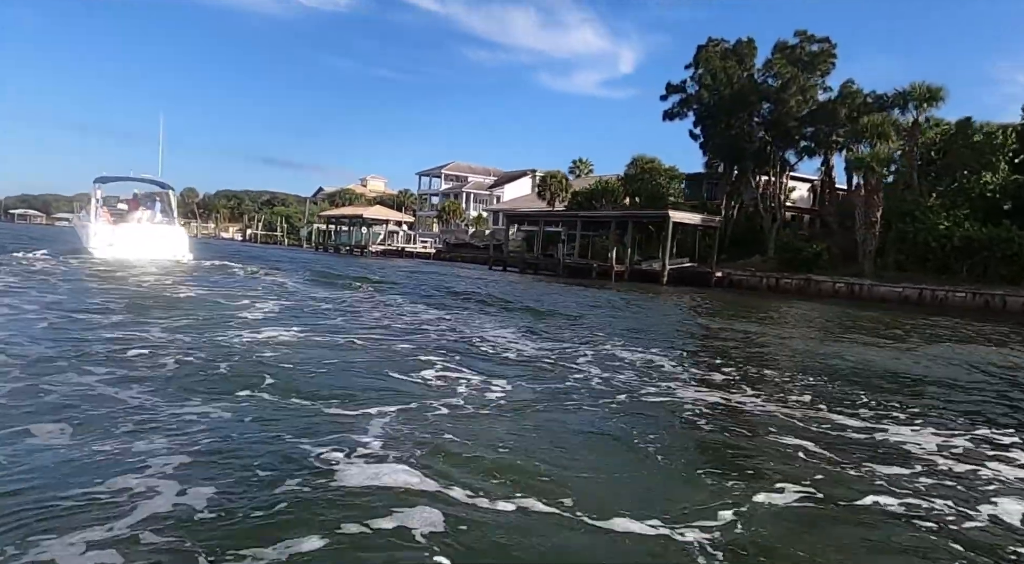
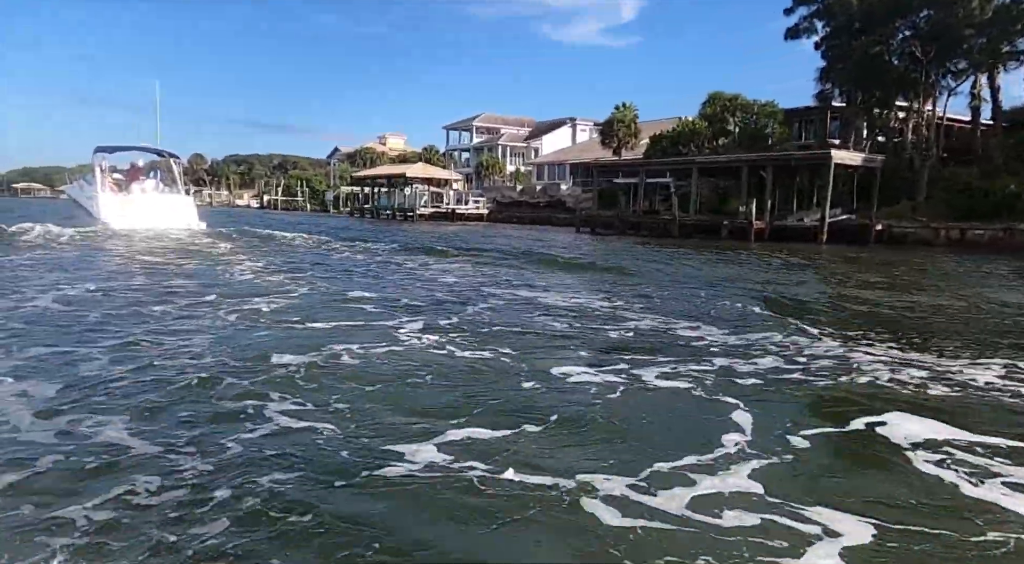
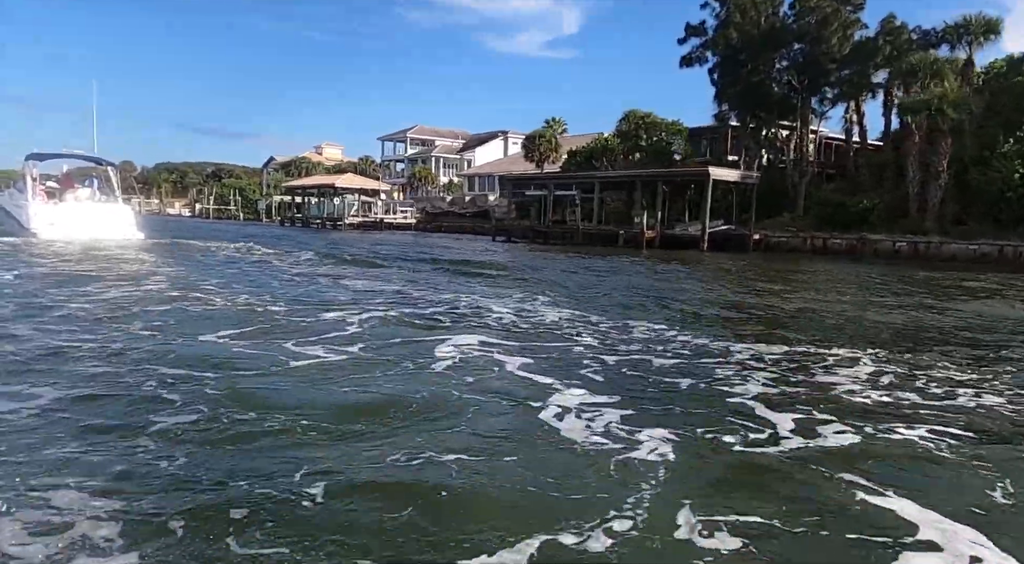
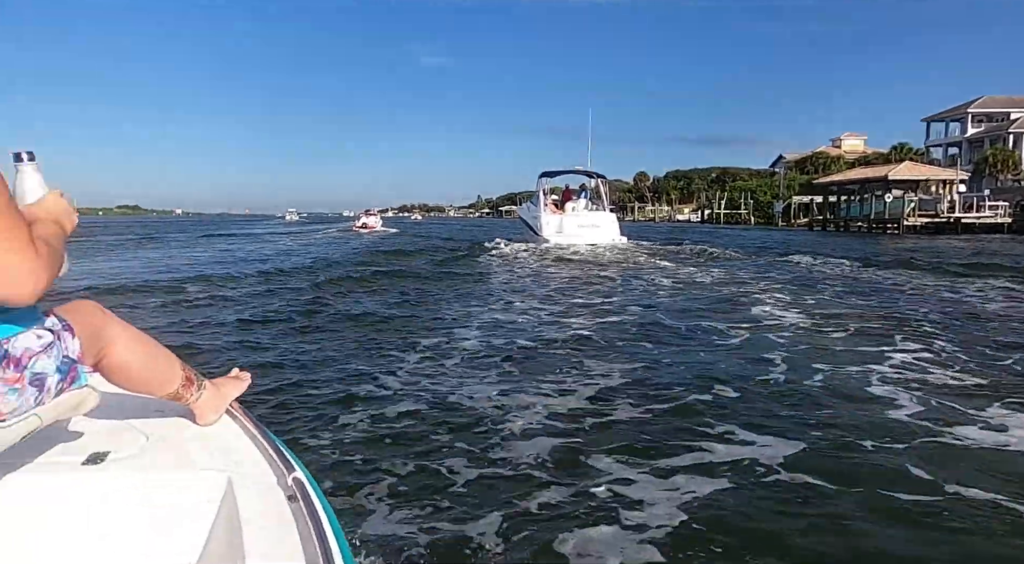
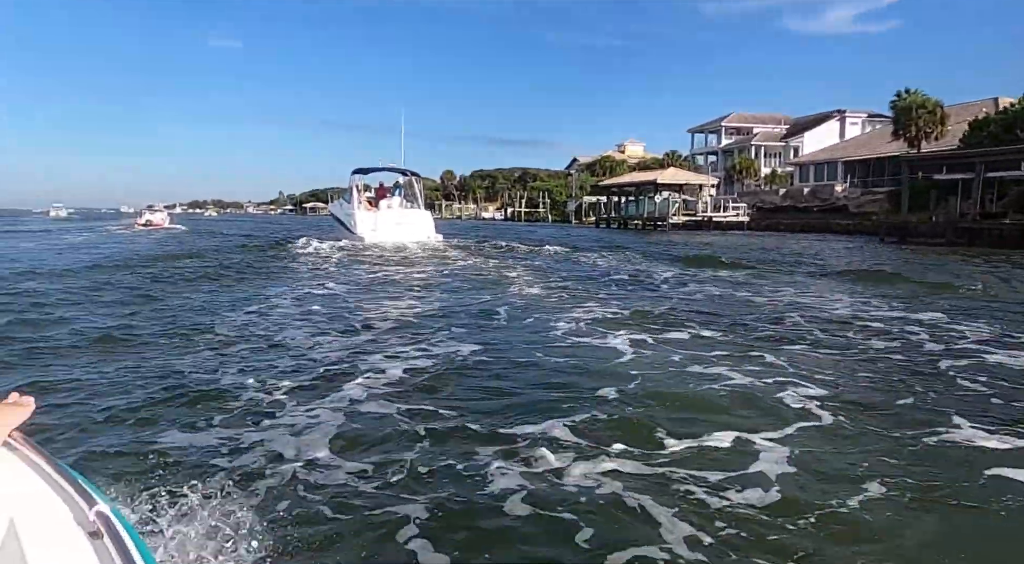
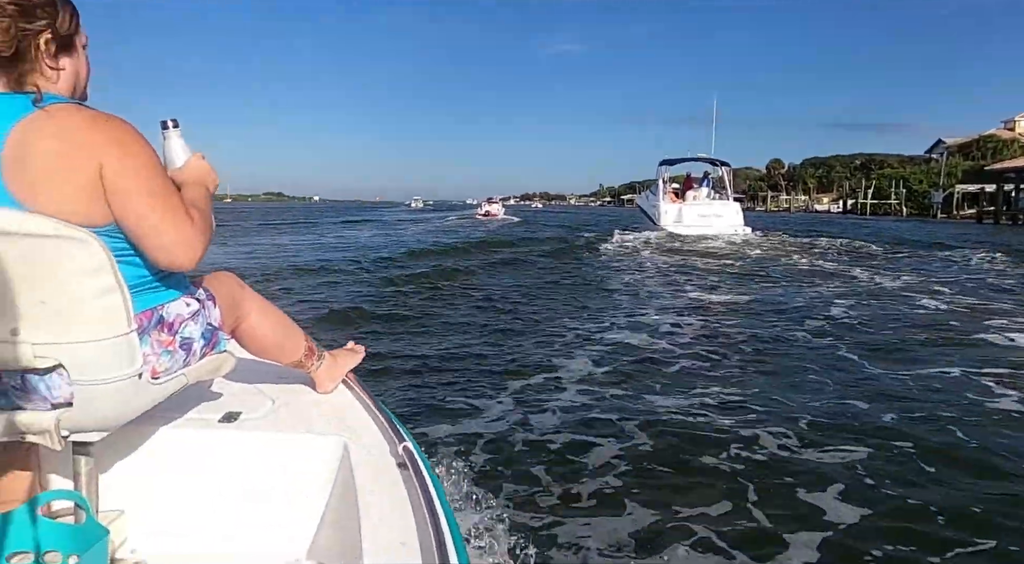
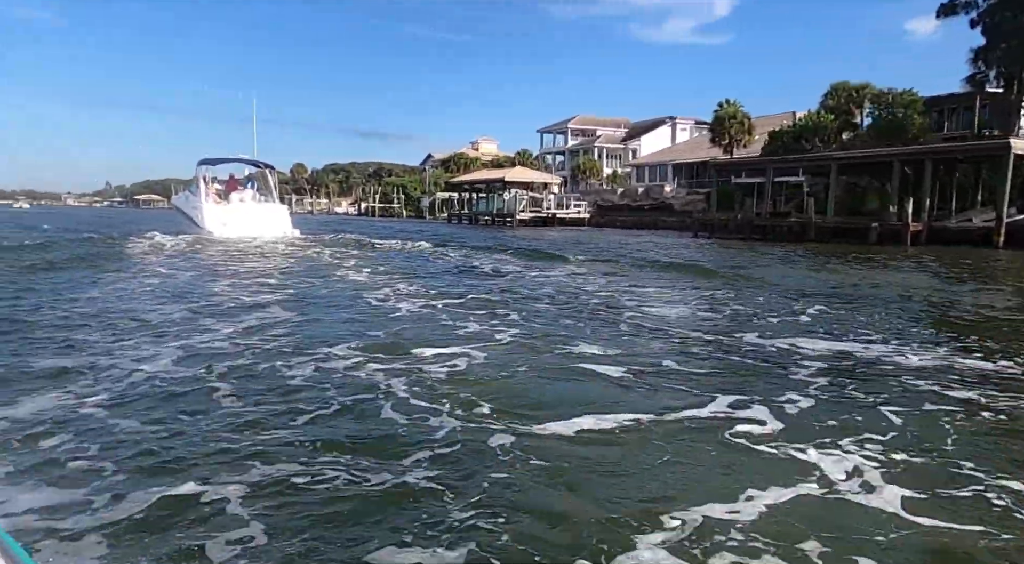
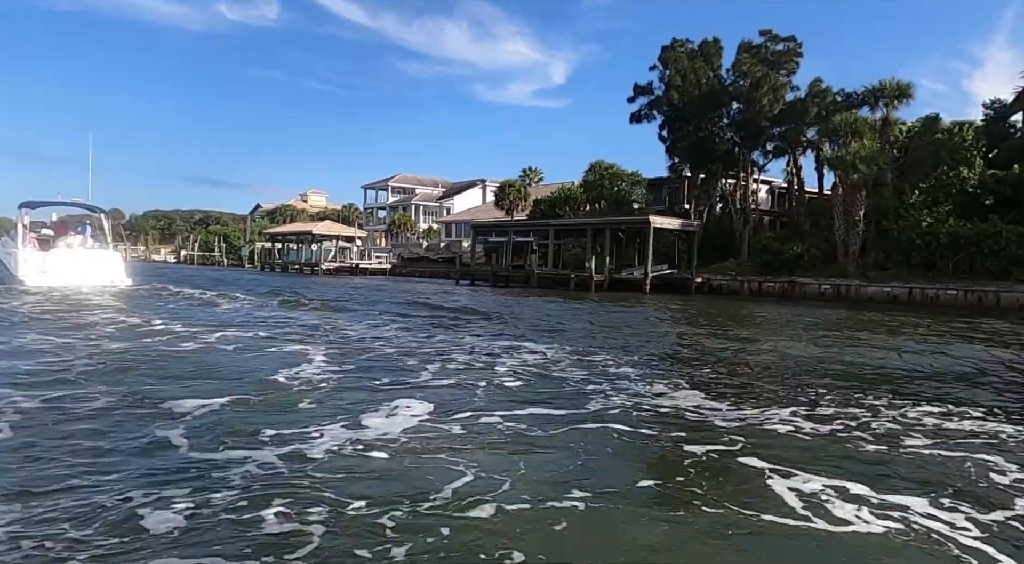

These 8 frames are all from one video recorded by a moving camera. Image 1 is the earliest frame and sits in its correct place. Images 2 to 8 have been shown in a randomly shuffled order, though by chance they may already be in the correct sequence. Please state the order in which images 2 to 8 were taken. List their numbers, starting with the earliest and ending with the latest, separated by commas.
8, 3, 2, 7, 5, 4, 6
